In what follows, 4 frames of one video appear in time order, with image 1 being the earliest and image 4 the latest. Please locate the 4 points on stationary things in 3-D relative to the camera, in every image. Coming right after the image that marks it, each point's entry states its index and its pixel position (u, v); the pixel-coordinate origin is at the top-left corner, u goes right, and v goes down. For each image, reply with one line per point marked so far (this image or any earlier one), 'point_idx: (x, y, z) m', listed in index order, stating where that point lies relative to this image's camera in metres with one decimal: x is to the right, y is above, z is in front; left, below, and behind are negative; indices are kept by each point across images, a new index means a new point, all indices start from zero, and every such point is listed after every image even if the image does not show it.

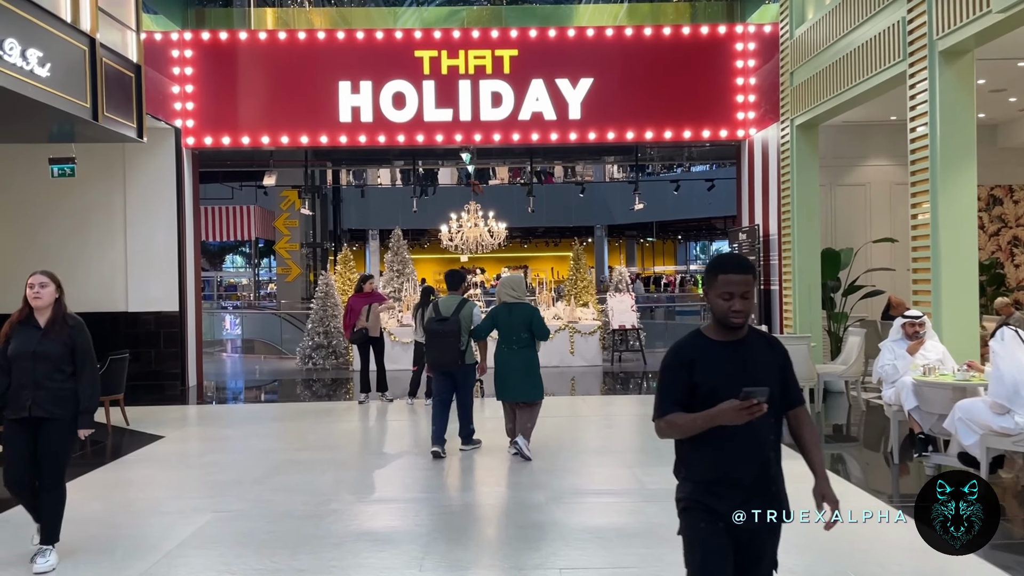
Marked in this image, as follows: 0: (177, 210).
0: (-3.9, +0.9, +9.5) m
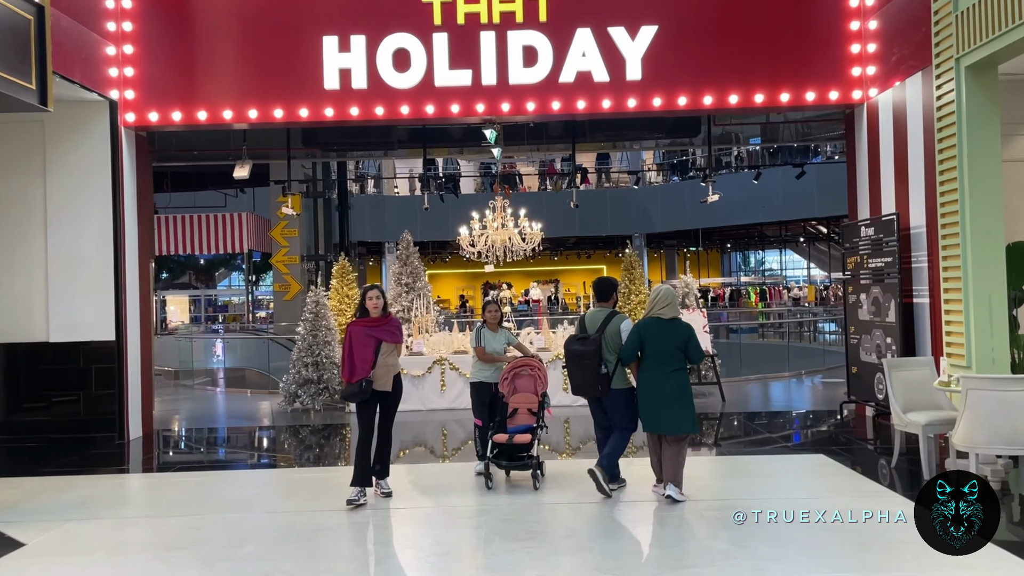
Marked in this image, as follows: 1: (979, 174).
0: (-3.5, +0.7, +7.3) m
1: (+3.1, +0.8, +5.6) m
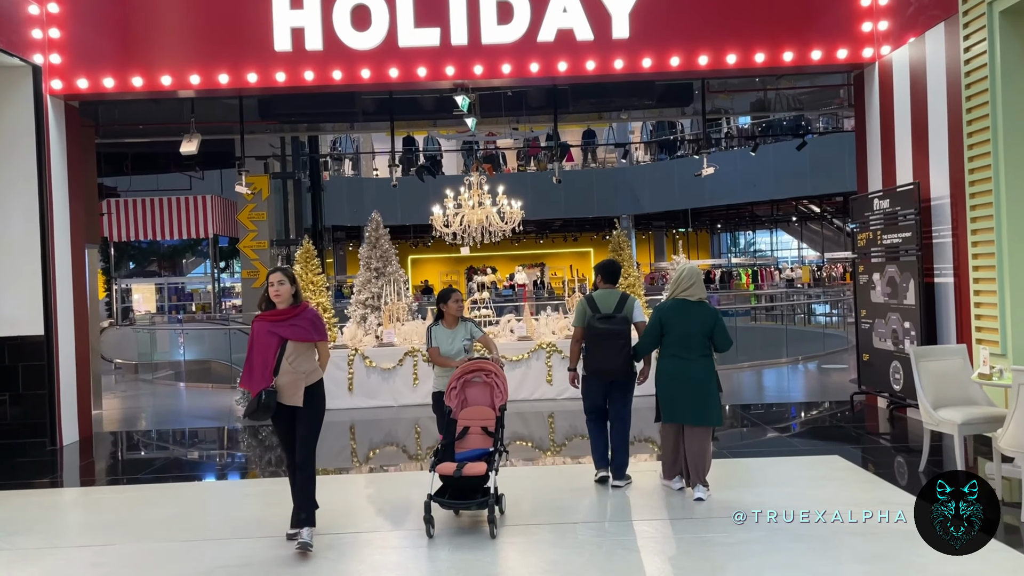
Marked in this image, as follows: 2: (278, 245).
0: (-3.7, +0.8, +6.5) m
1: (+3.0, +0.9, +4.9) m
2: (-3.8, +0.7, +13.5) m
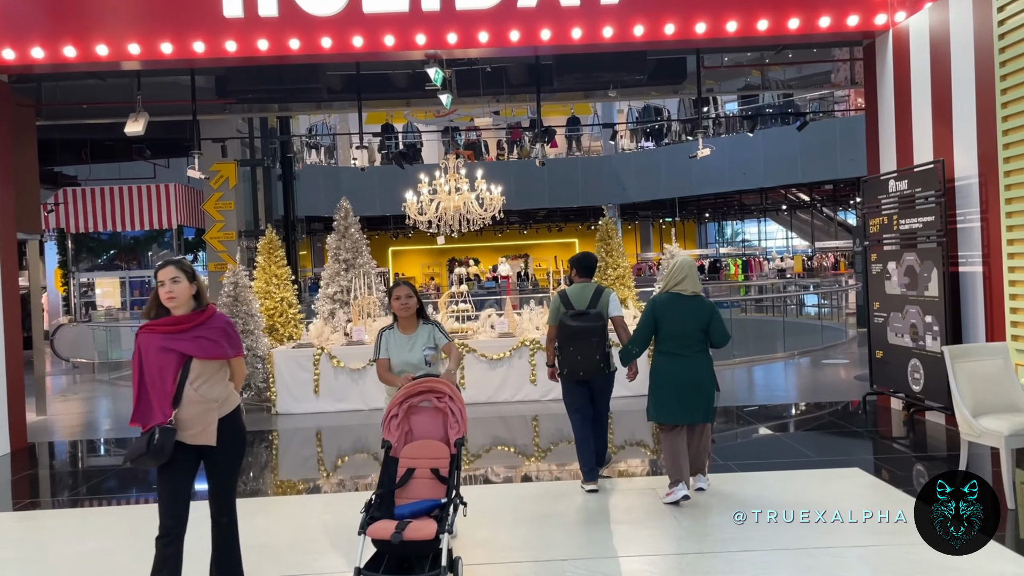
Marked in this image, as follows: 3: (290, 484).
0: (-3.9, +0.8, +5.8) m
1: (+2.8, +1.0, +4.3) m
2: (-4.1, +0.8, +12.8) m
3: (-1.4, -1.3, +5.3) m
